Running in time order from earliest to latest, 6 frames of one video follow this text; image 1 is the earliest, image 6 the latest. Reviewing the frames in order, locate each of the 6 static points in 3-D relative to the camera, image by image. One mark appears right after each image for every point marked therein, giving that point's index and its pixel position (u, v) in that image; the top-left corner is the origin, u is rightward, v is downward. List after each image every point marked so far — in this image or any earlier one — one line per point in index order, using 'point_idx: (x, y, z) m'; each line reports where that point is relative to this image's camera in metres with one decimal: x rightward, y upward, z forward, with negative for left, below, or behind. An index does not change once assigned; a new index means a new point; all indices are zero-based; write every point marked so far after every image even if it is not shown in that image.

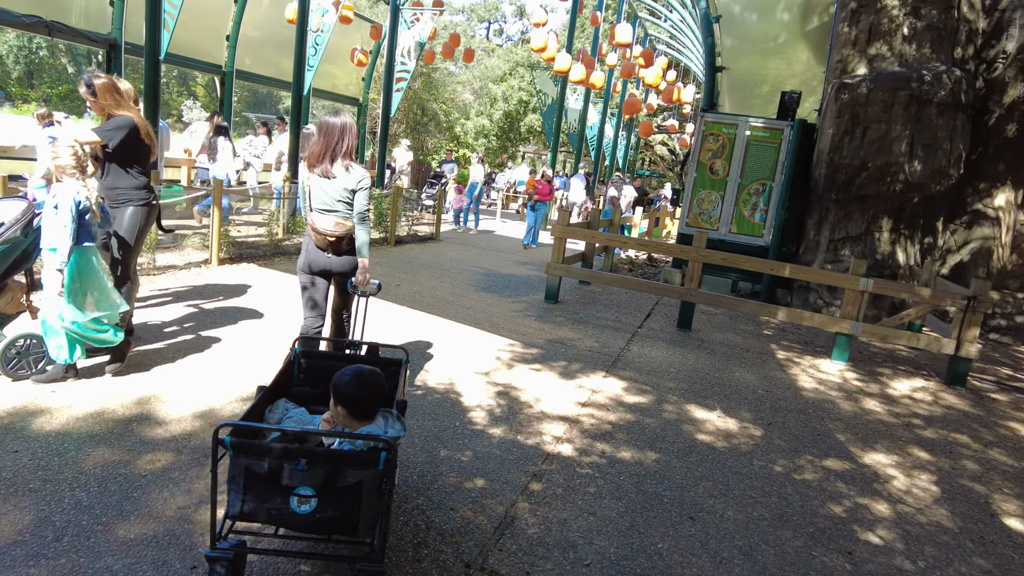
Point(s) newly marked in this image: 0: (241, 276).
0: (-2.7, +0.1, +6.8) m
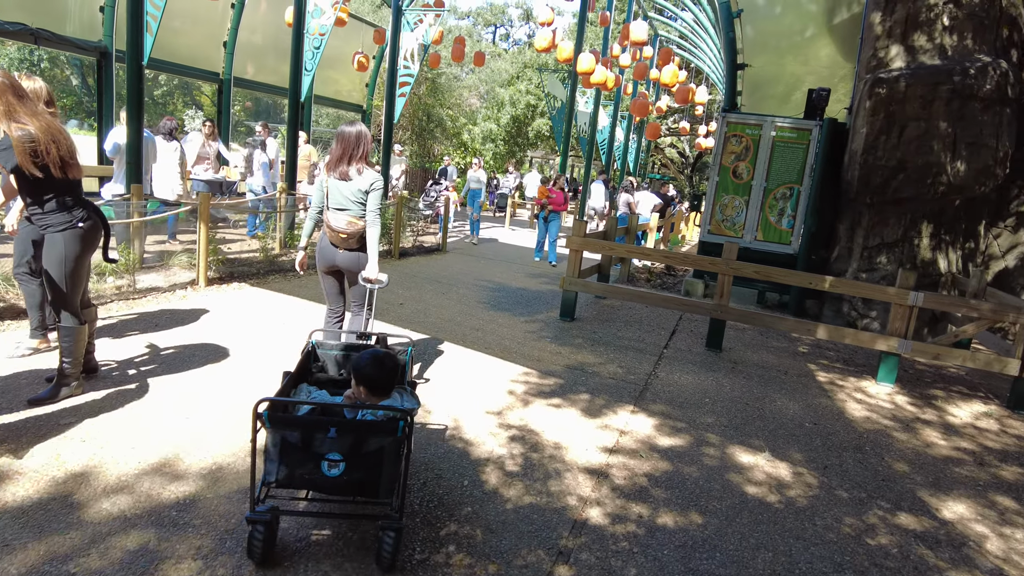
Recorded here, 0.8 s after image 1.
0: (-2.6, -0.1, +6.3) m
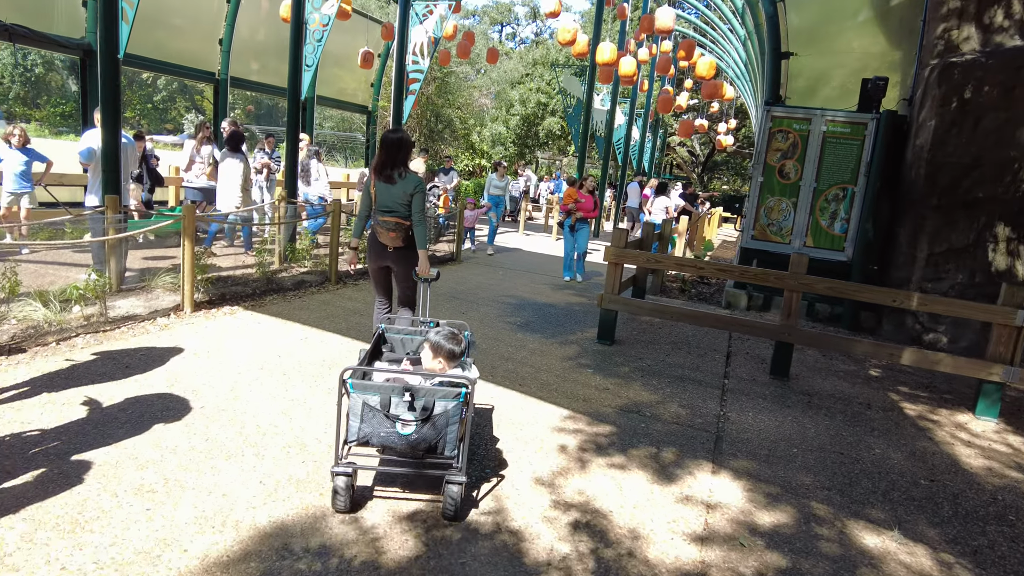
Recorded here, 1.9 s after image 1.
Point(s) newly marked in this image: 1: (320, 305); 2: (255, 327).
0: (-2.3, -0.3, +5.4) m
1: (-1.8, -0.2, +6.4) m
2: (-2.1, -0.3, +5.5) m
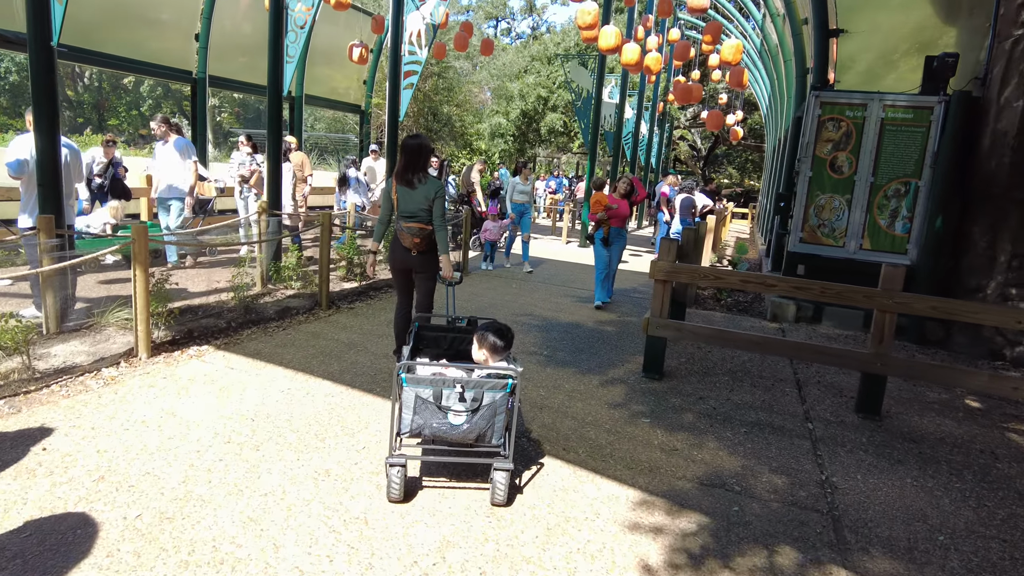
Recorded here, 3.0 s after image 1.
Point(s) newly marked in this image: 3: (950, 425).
0: (-2.1, -0.5, +4.4) m
1: (-1.6, -0.4, +5.4) m
2: (-1.9, -0.6, +4.4) m
3: (+3.0, -0.9, +4.7) m
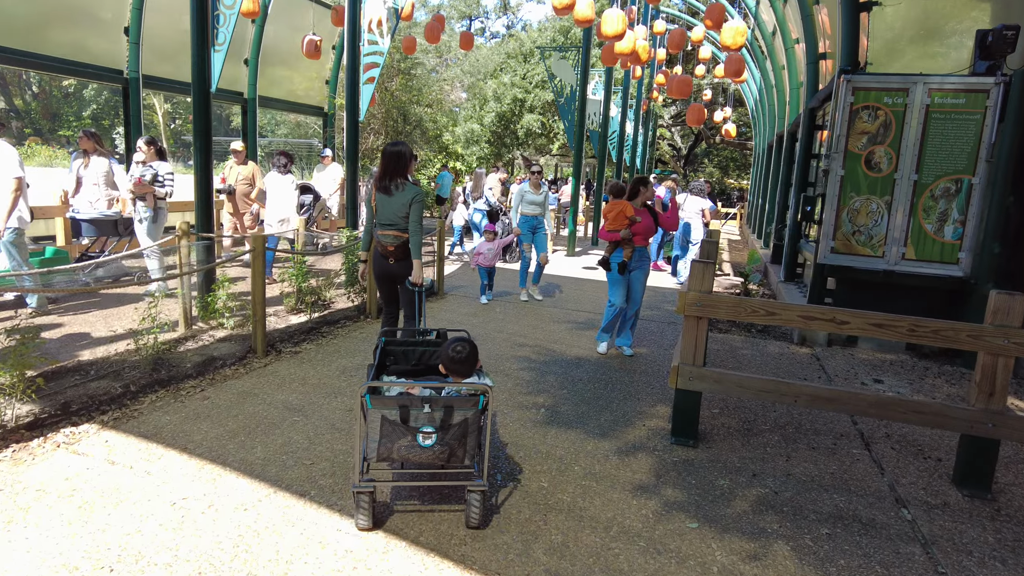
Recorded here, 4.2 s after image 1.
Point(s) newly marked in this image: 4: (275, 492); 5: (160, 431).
0: (-2.1, -0.8, +3.1) m
1: (-1.7, -0.7, +4.1) m
2: (-1.9, -0.9, +3.1) m
3: (+3.0, -1.1, +3.5) m
4: (-1.1, -0.9, +3.1) m
5: (-1.9, -0.8, +3.7) m
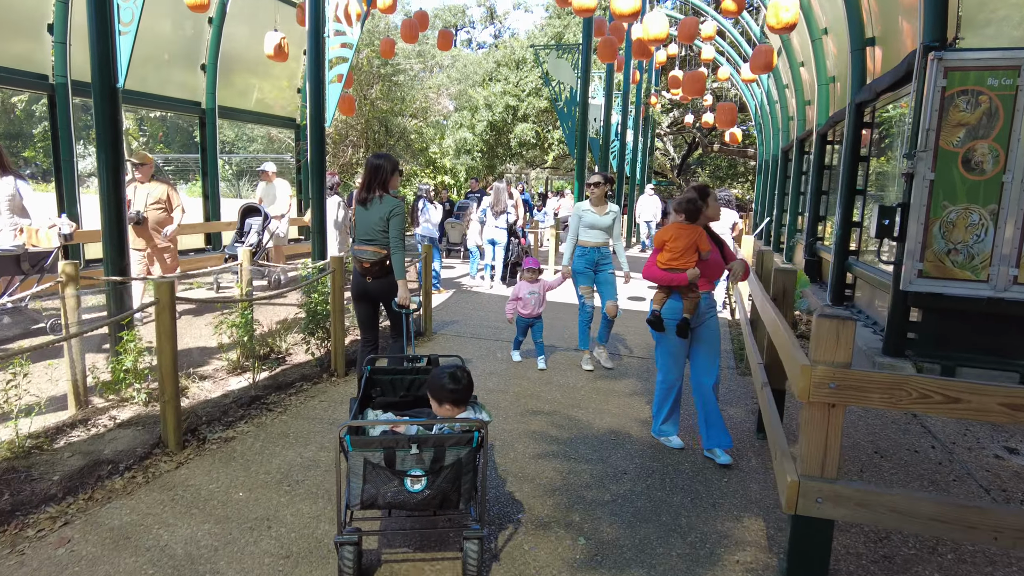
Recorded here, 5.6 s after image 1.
0: (-2.0, -1.2, +1.6) m
1: (-1.6, -1.0, +2.7) m
2: (-1.8, -1.2, +1.7) m
3: (+3.1, -1.3, +2.1) m
4: (-1.0, -1.2, +1.6) m
5: (-1.8, -1.1, +2.2) m
